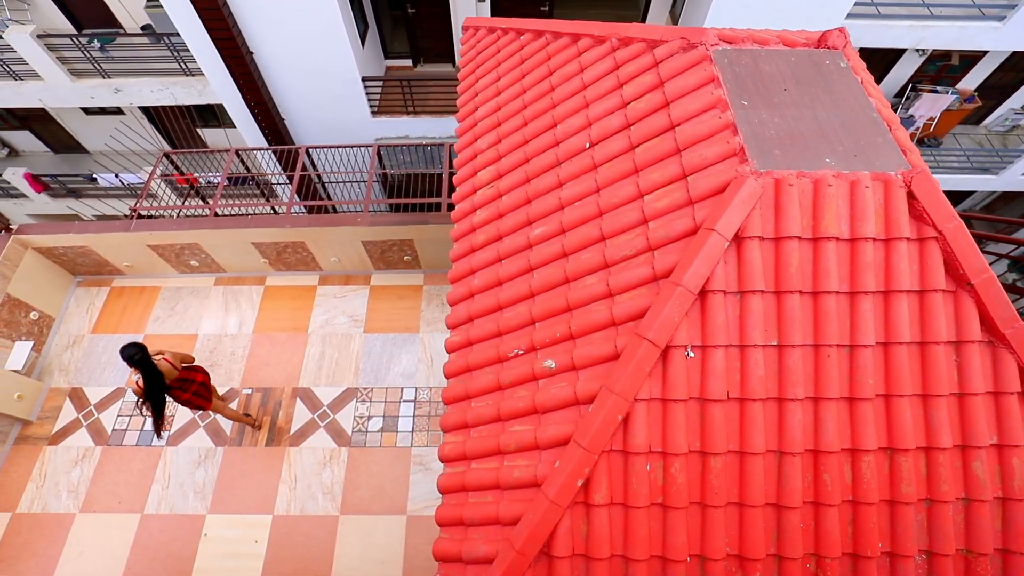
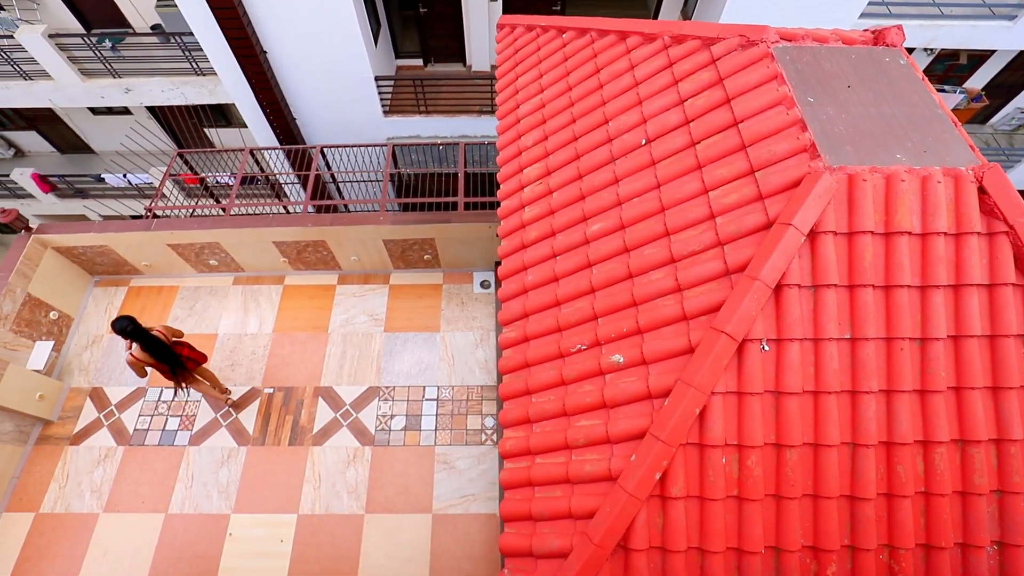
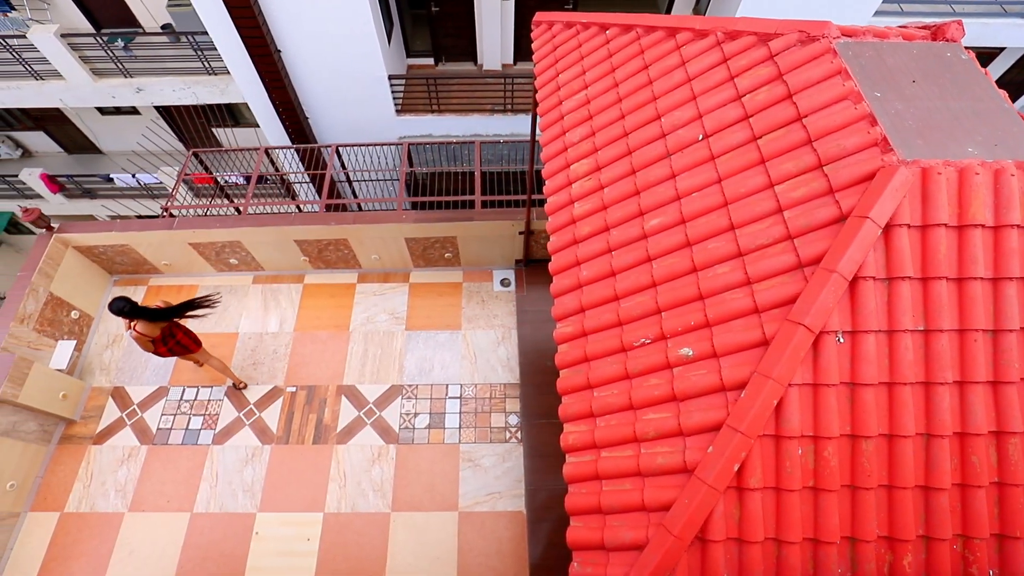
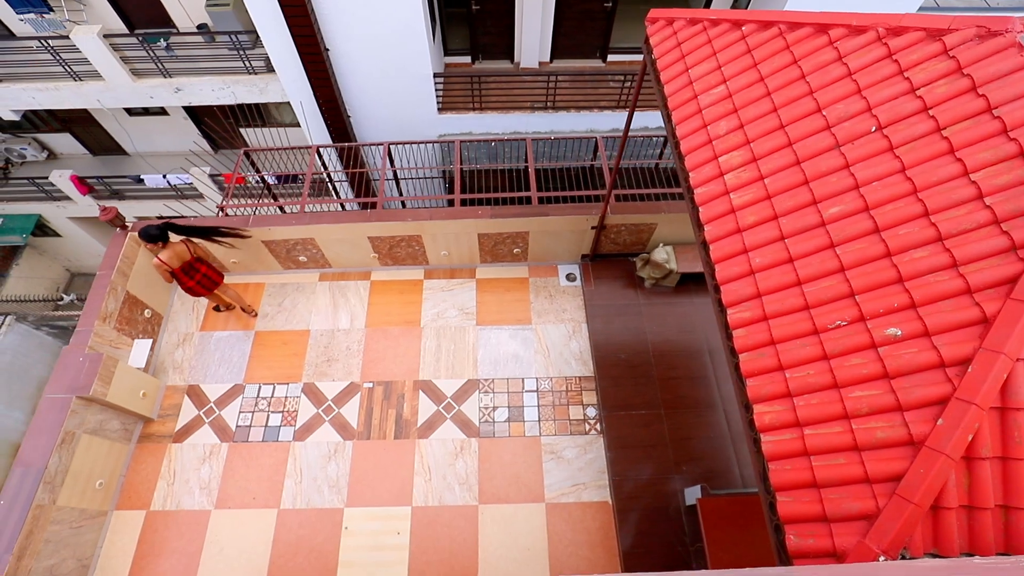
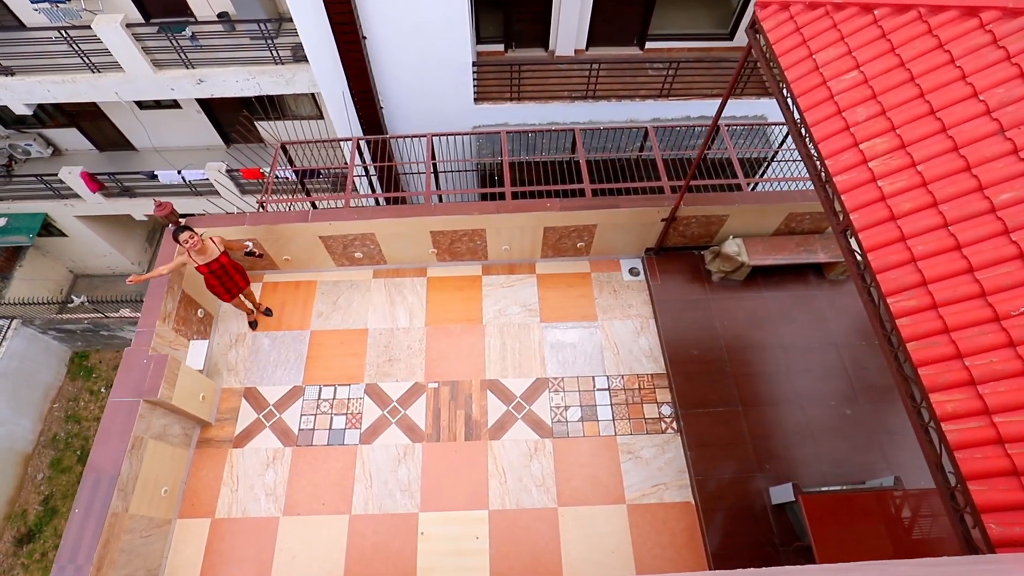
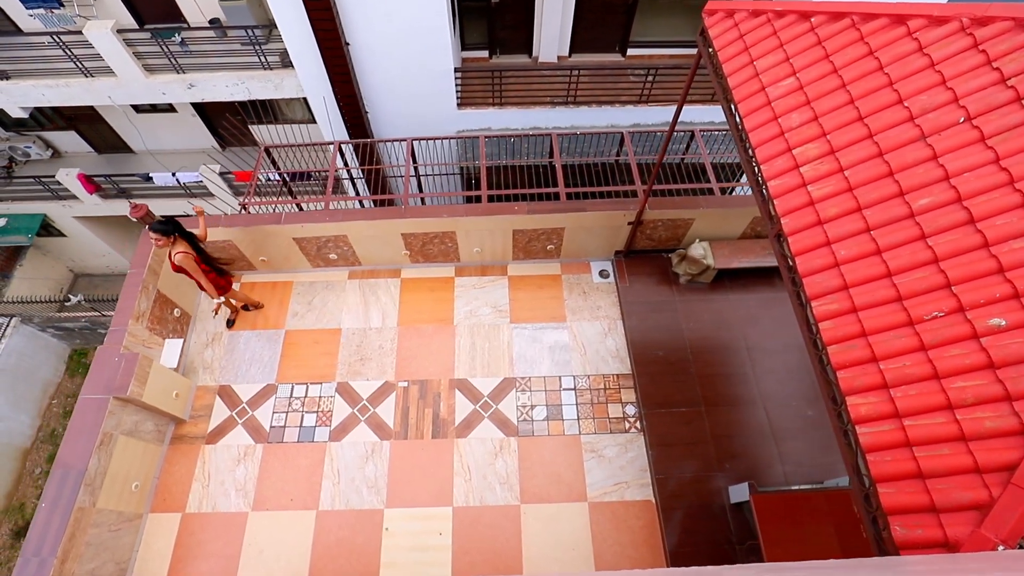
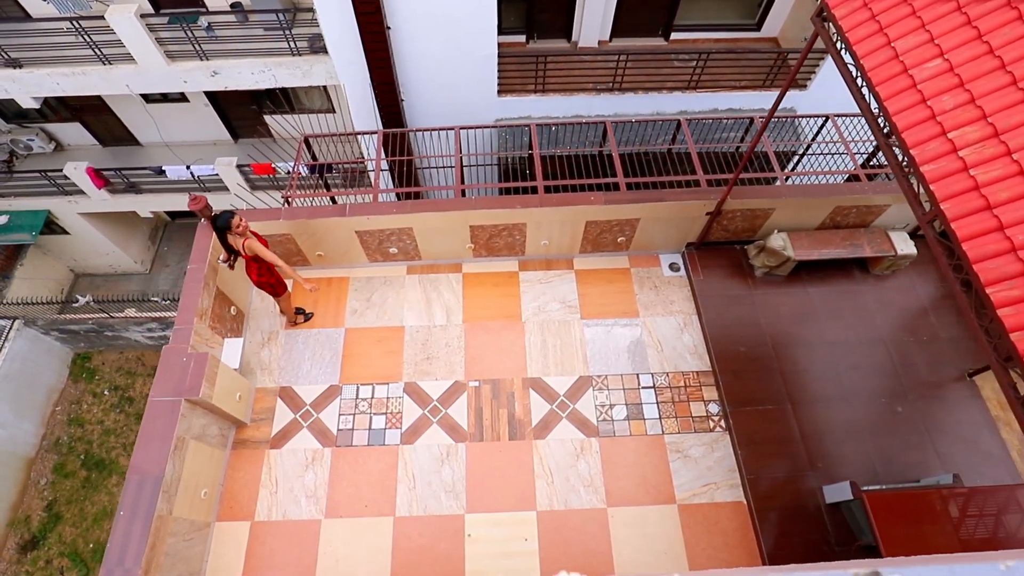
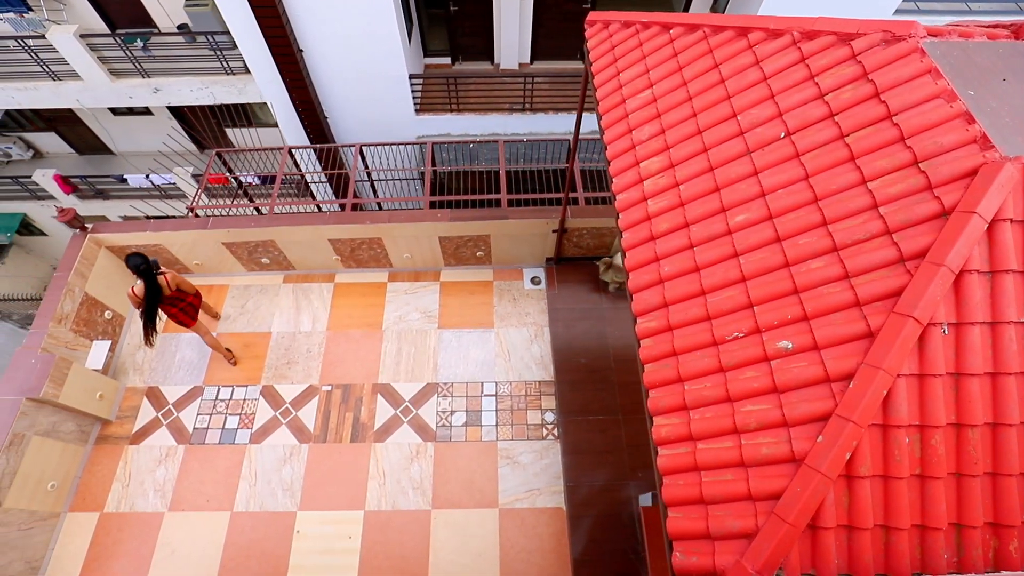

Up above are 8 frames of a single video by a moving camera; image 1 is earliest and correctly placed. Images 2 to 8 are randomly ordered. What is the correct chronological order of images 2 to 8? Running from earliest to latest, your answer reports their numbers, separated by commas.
2, 3, 8, 4, 6, 5, 7
